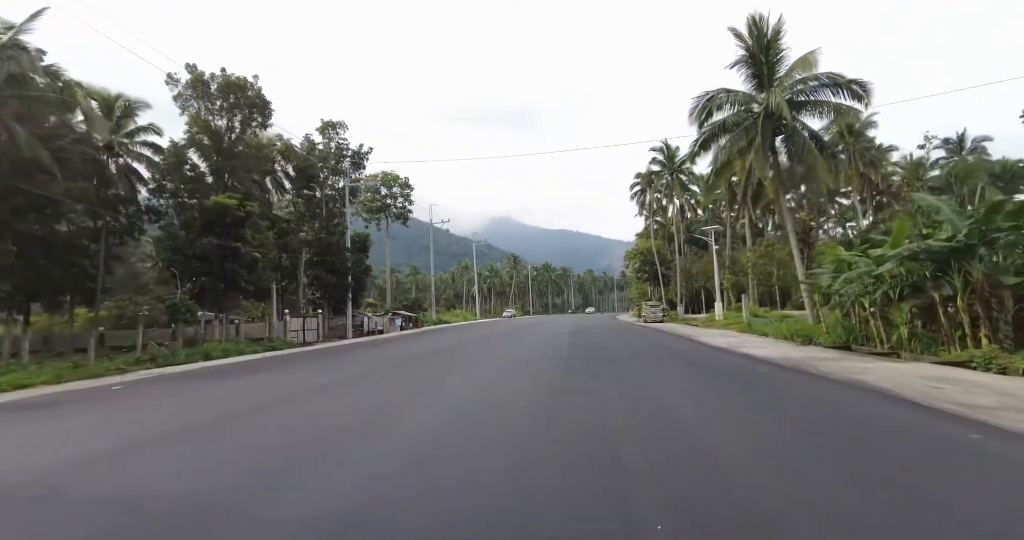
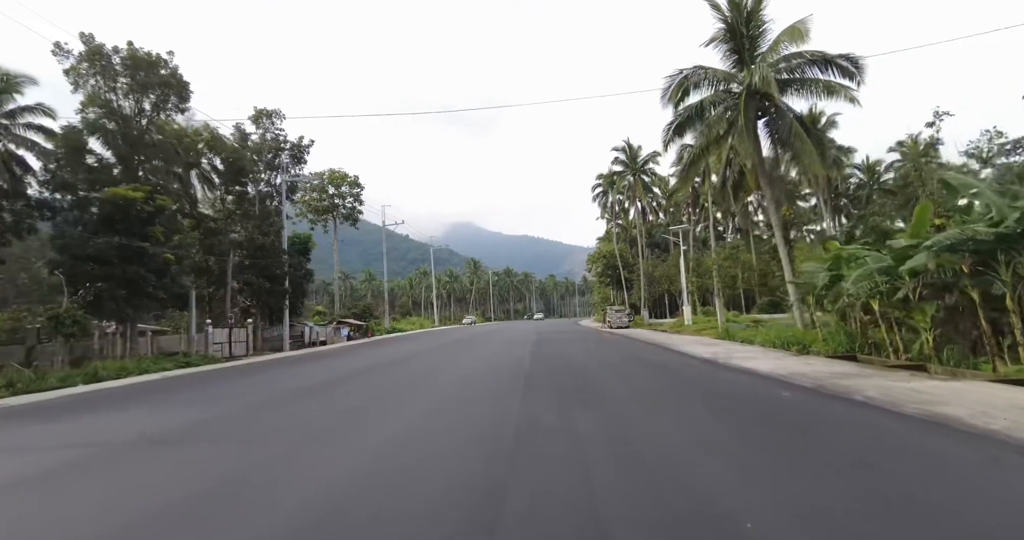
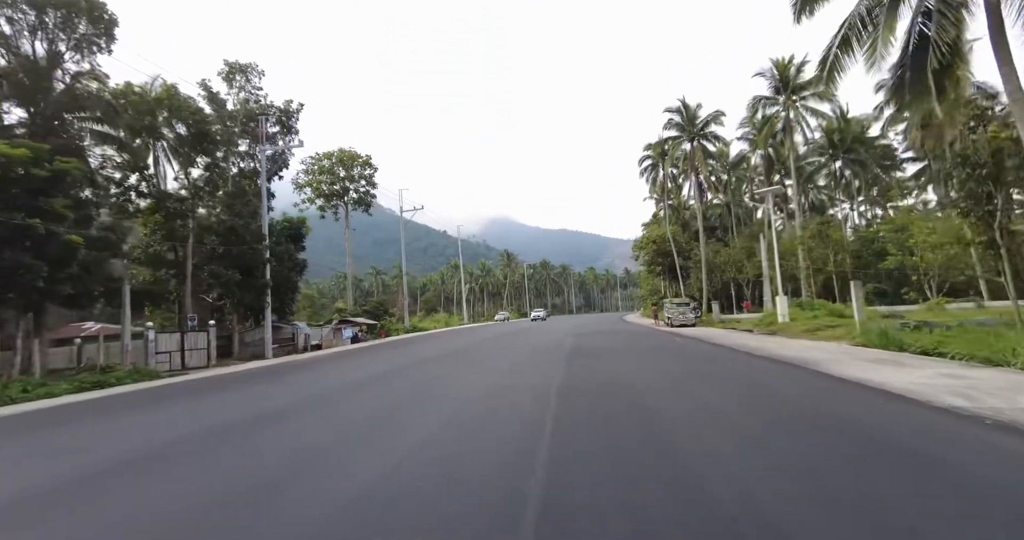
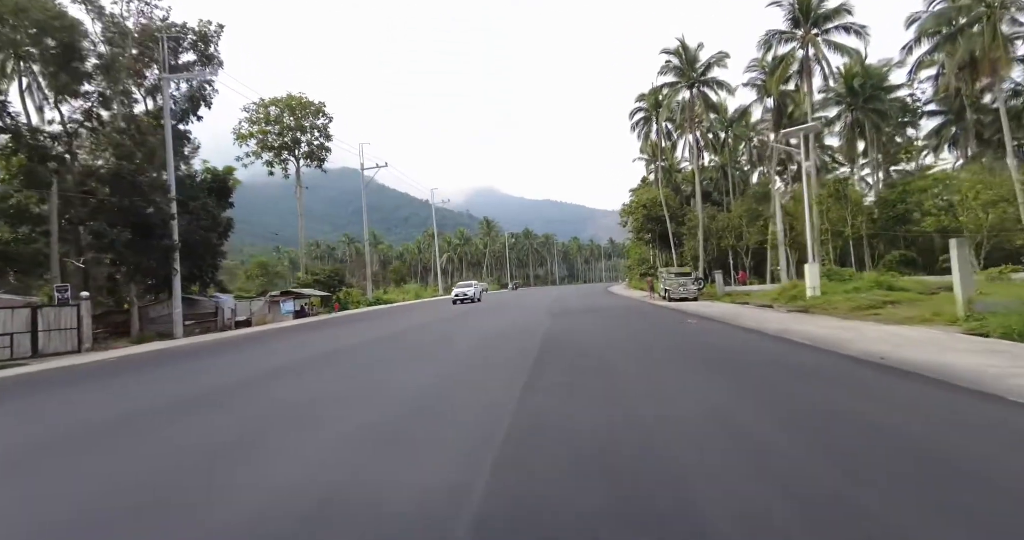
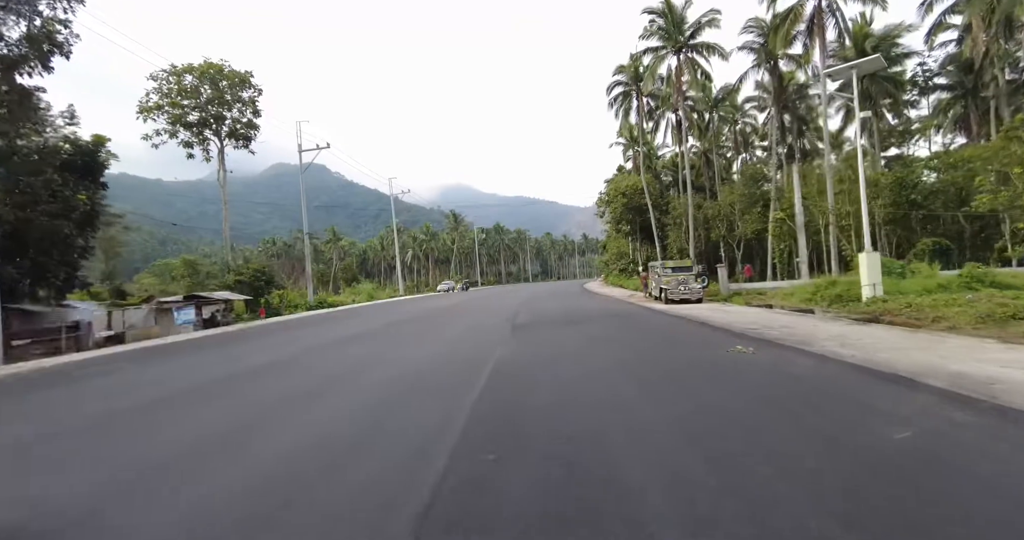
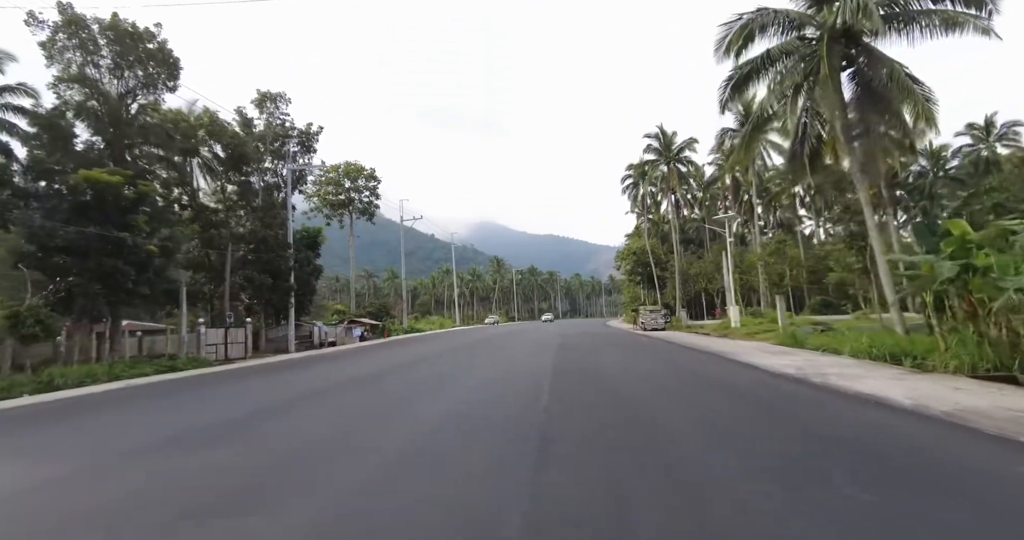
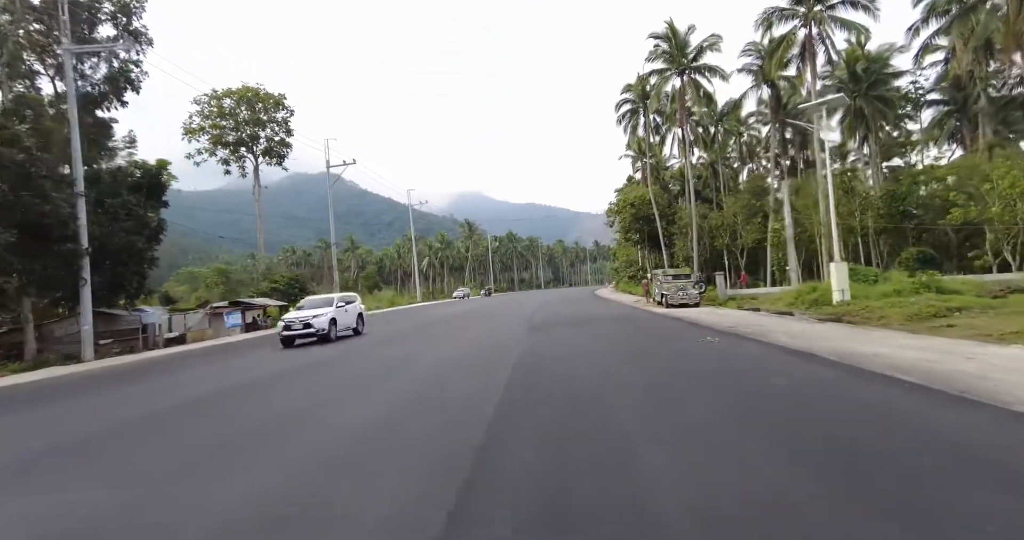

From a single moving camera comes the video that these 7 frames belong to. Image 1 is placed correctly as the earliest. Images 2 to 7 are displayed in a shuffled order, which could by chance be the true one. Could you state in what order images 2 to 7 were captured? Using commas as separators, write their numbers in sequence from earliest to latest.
2, 6, 3, 4, 7, 5
